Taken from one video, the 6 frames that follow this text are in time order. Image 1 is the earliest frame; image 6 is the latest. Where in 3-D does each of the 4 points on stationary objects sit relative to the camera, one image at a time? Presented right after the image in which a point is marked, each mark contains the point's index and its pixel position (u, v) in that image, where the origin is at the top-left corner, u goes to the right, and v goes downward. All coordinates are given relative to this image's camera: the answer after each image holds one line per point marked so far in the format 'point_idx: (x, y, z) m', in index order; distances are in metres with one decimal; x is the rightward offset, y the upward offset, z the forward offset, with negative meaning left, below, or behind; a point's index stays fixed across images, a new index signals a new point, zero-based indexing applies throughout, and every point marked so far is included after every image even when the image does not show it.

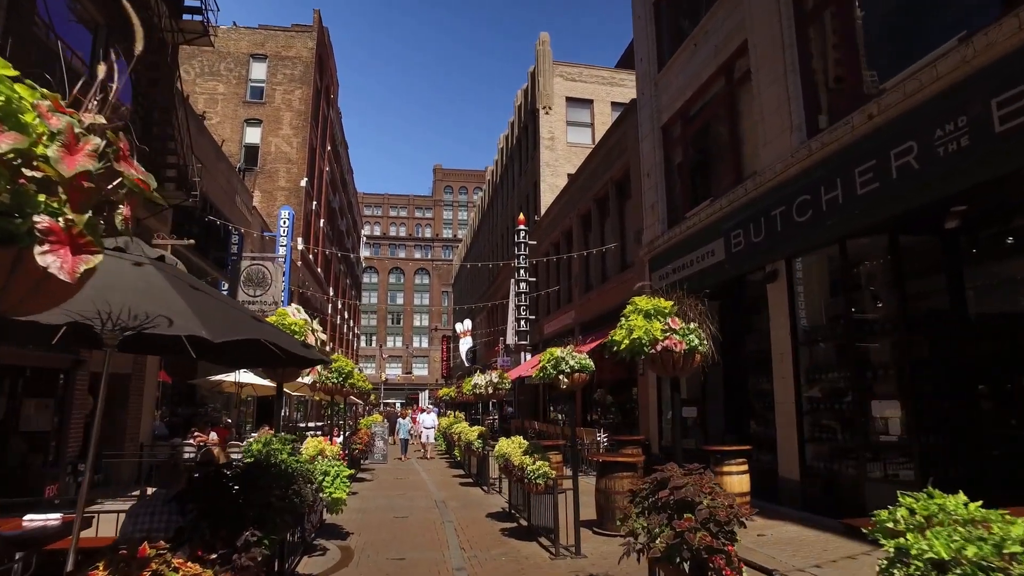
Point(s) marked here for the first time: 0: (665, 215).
0: (+4.2, +2.0, +16.4) m
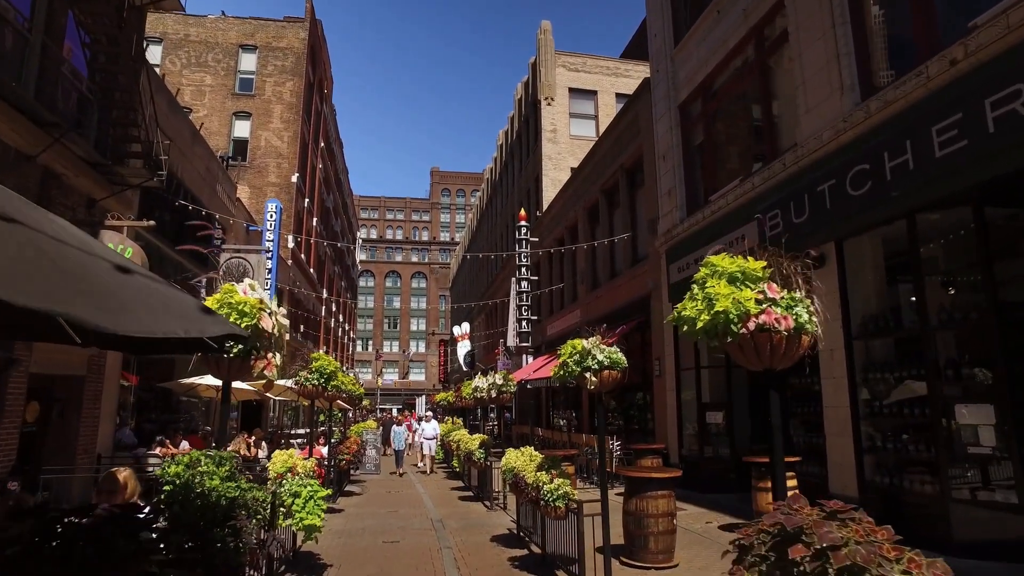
0: (+4.3, +2.1, +15.0) m
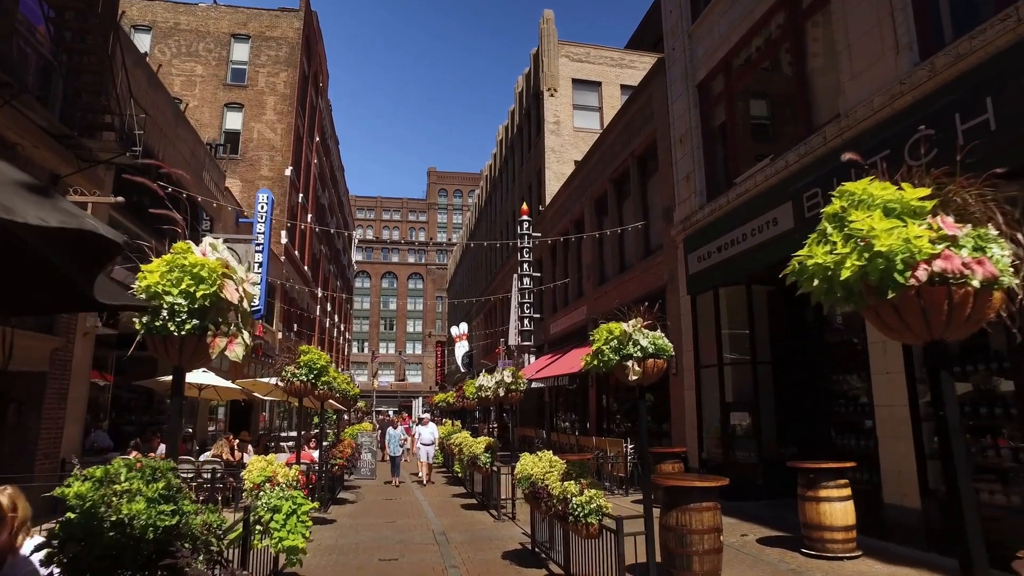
0: (+4.4, +2.3, +14.0) m
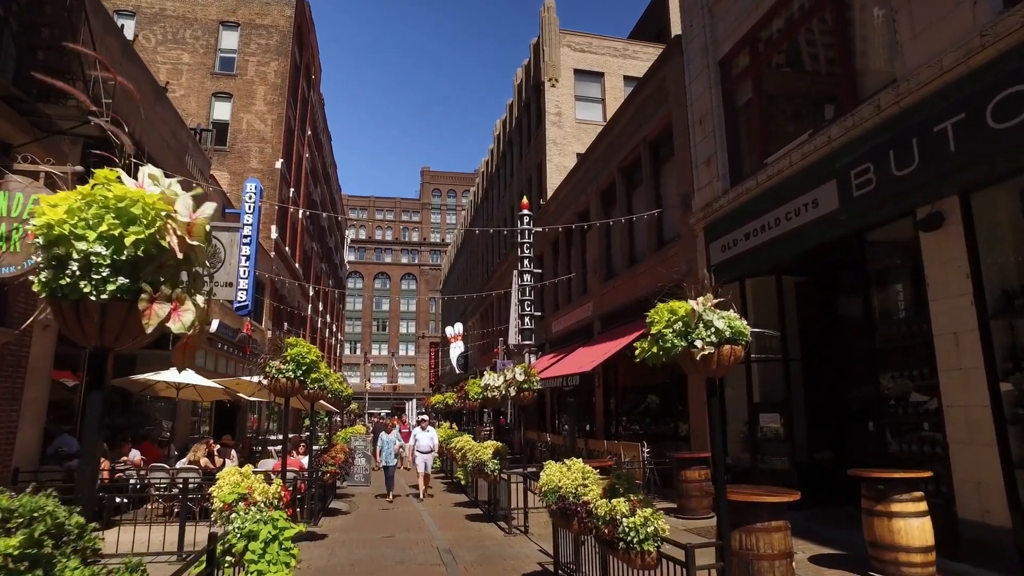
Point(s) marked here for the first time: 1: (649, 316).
0: (+4.6, +2.5, +12.9) m
1: (+1.0, -0.2, +4.6) m
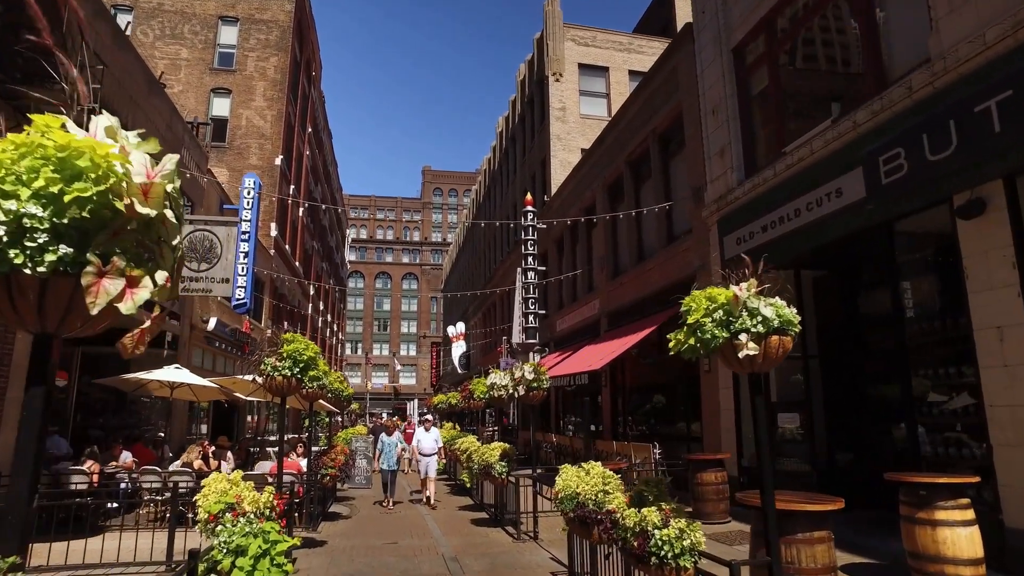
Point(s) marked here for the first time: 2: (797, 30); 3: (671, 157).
0: (+4.7, +2.6, +12.5) m
1: (+1.2, -0.1, +4.1) m
2: (+5.3, +4.8, +11.2) m
3: (+4.2, +3.5, +16.0) m
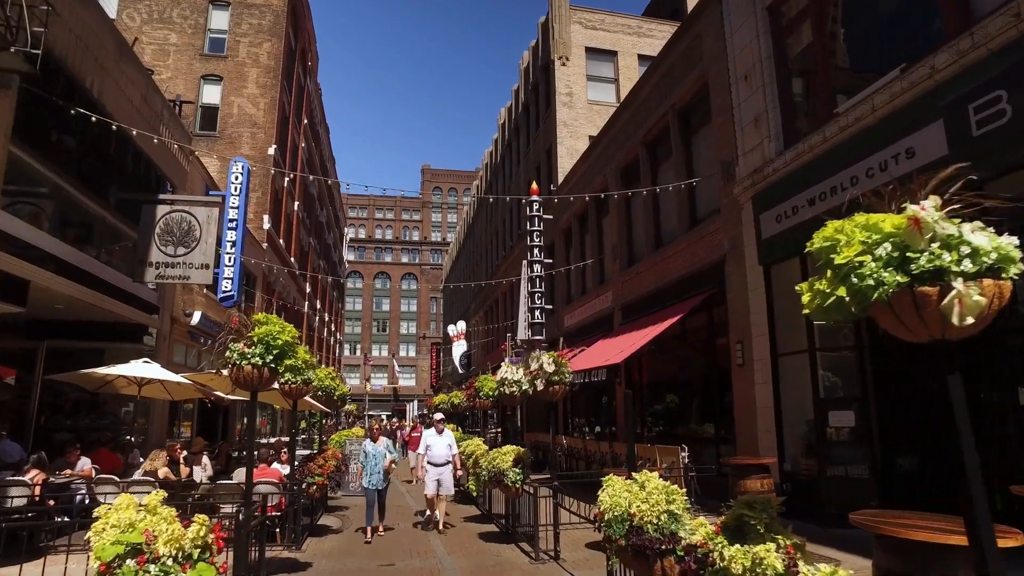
0: (+4.9, +2.9, +11.1) m
1: (+1.4, +0.2, +2.8) m
2: (+5.5, +5.1, +9.9) m
3: (+4.4, +3.8, +14.7) m
